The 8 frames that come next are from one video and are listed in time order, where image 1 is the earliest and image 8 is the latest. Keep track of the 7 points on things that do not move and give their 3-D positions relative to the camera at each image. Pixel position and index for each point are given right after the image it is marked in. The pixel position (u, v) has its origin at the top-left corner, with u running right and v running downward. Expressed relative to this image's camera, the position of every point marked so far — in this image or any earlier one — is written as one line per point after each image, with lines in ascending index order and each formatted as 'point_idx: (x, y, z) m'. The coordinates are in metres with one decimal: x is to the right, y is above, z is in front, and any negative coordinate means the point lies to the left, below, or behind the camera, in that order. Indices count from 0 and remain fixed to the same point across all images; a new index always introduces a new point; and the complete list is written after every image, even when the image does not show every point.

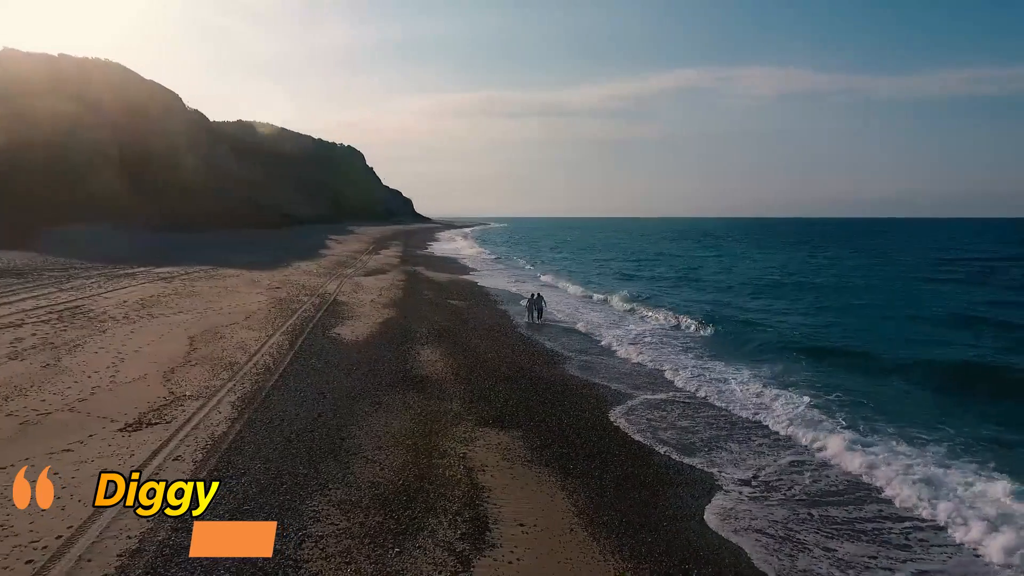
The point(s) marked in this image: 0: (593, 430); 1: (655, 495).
0: (+1.6, -2.8, +9.3) m
1: (+2.1, -3.0, +7.0) m
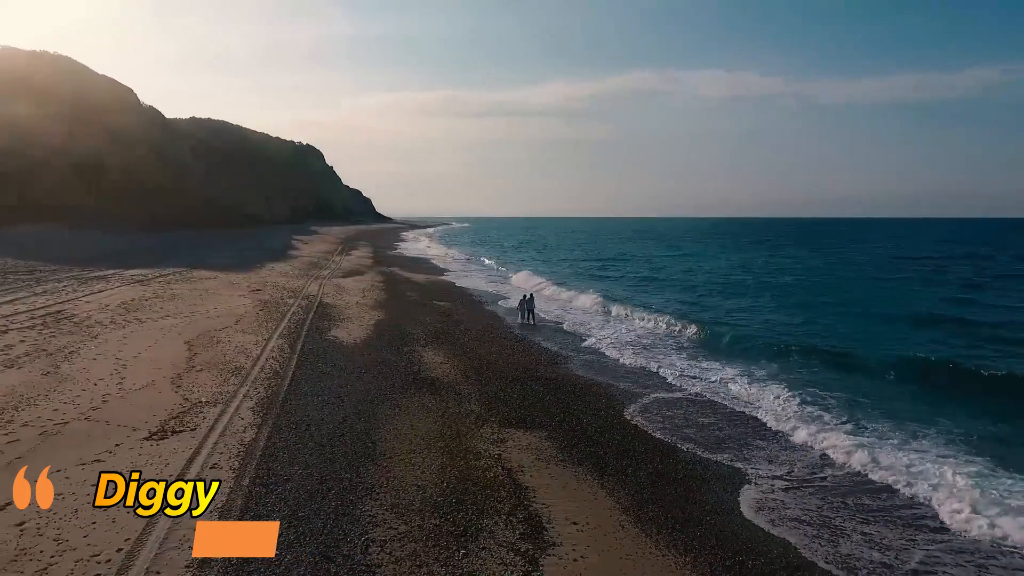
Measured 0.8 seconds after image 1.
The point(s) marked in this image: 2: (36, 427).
0: (+2.0, -2.8, +9.5) m
1: (+2.7, -3.0, +7.2) m
2: (-7.0, -2.1, +7.1) m
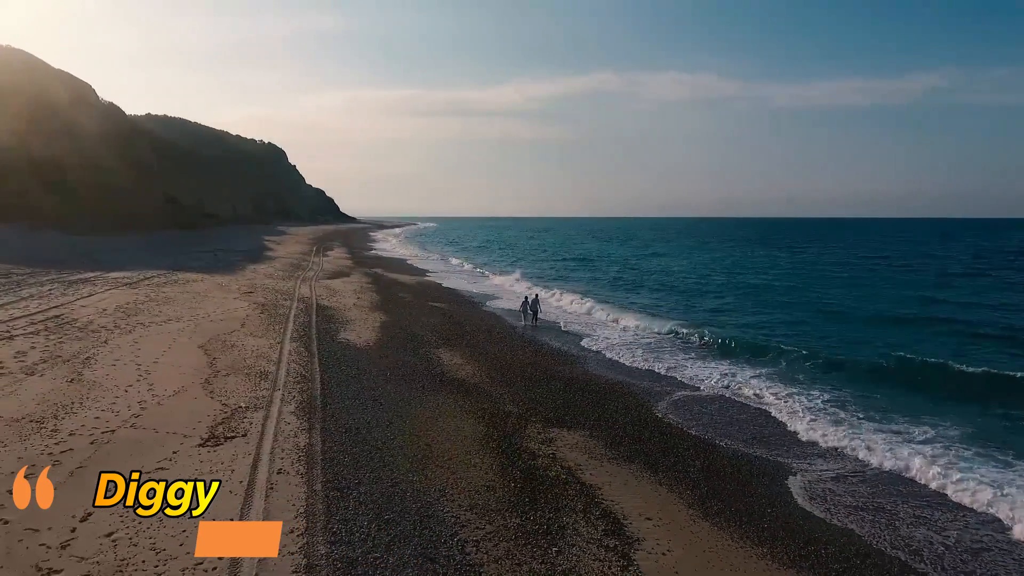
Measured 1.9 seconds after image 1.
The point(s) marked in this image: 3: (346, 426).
0: (+2.8, -2.8, +9.7) m
1: (+3.6, -3.0, +7.4) m
2: (-6.1, -2.1, +6.9) m
3: (-2.8, -2.4, +8.3) m
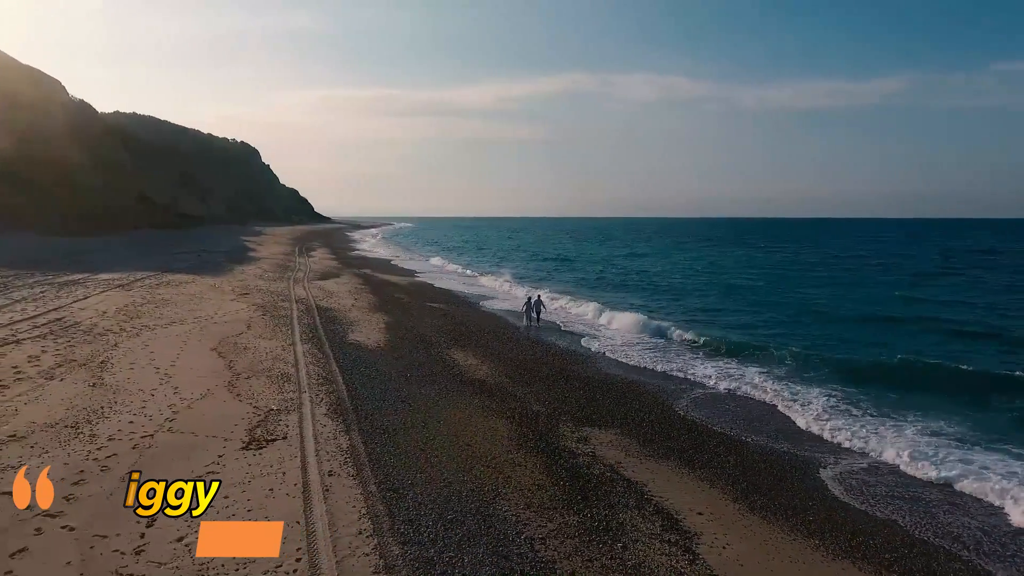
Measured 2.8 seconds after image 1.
0: (+3.4, -2.8, +9.9) m
1: (+4.2, -3.0, +7.6) m
2: (-5.4, -2.2, +6.8) m
3: (-2.2, -2.4, +8.3) m
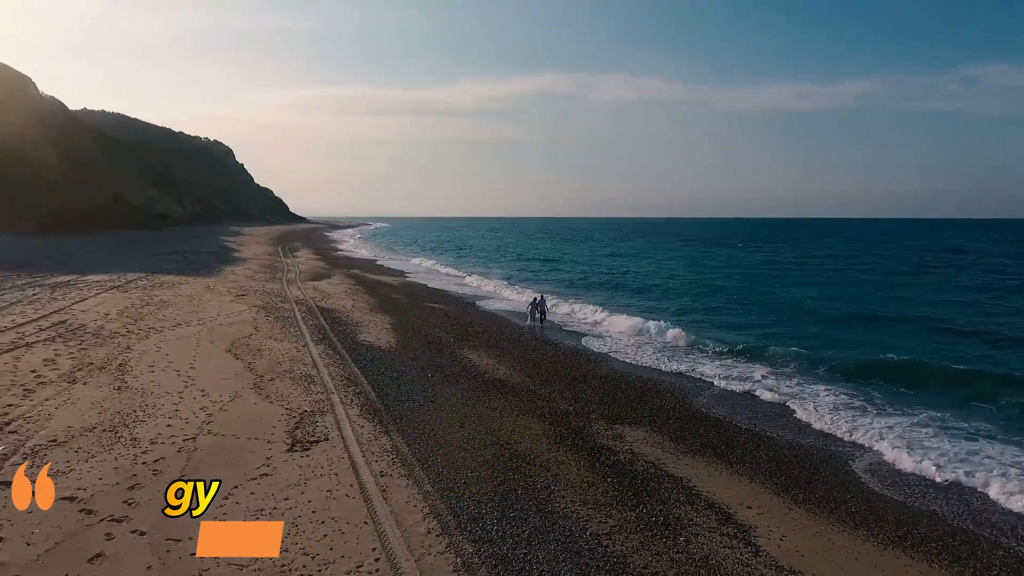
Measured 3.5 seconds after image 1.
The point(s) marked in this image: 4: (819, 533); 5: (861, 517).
0: (+4.0, -2.8, +10.0) m
1: (+4.9, -3.0, +7.8) m
2: (-4.8, -2.2, +6.7) m
3: (-1.6, -2.4, +8.3) m
4: (+3.7, -3.0, +5.9) m
5: (+4.6, -3.0, +6.4) m
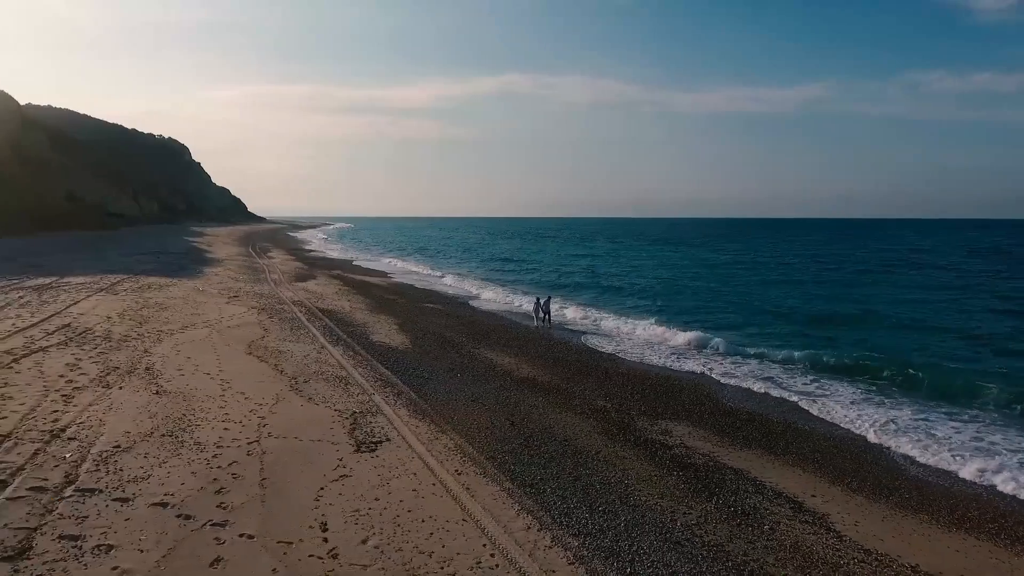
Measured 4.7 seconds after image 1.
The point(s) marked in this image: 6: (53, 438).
0: (+4.8, -2.7, +10.3) m
1: (+5.8, -2.9, +8.1) m
2: (-3.8, -2.2, +6.6) m
3: (-0.7, -2.4, +8.3) m
4: (+4.8, -2.9, +6.2) m
5: (+5.7, -3.0, +6.7) m
6: (-5.9, -1.9, +6.2) m
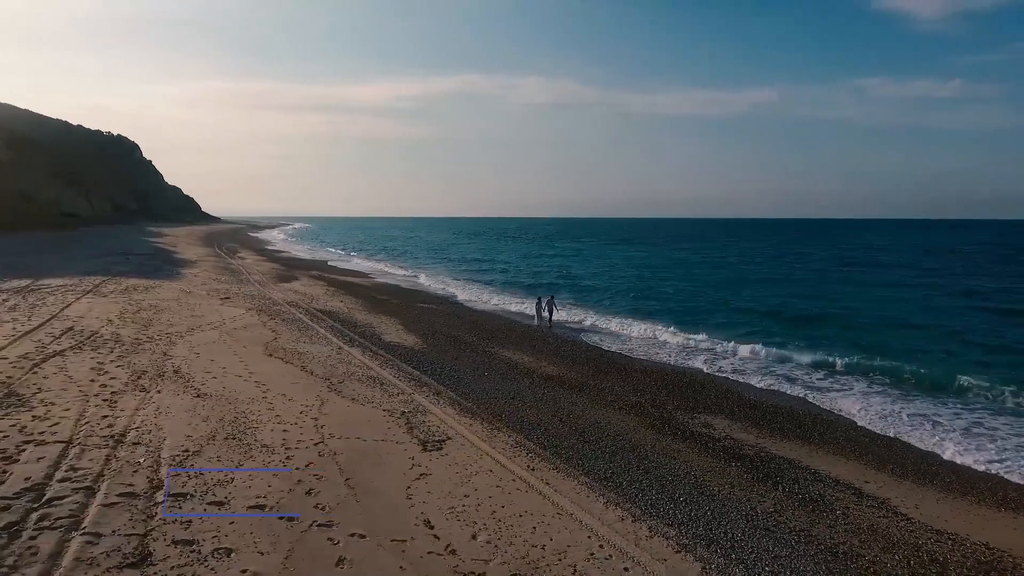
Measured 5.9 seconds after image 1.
0: (+5.6, -2.6, +10.7) m
1: (+6.7, -2.9, +8.5) m
2: (-2.8, -2.2, +6.5) m
3: (+0.2, -2.4, +8.3) m
4: (+5.8, -2.9, +6.5) m
5: (+6.6, -2.9, +7.1) m
6: (-4.9, -1.9, +6.0) m
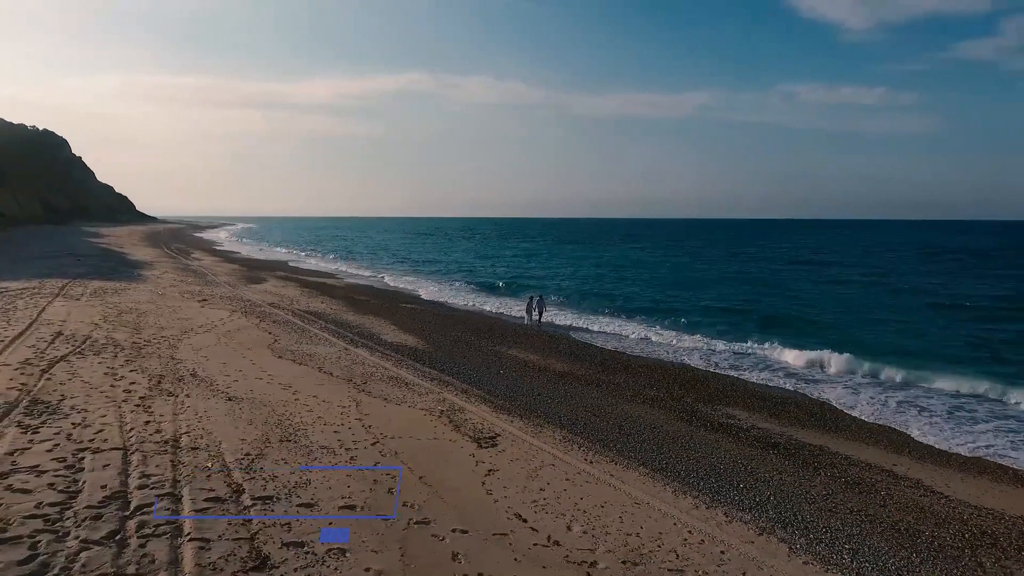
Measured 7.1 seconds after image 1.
0: (+6.1, -2.6, +11.2) m
1: (+7.4, -2.8, +9.1) m
2: (-2.0, -2.2, +6.4) m
3: (+0.9, -2.3, +8.5) m
4: (+6.6, -2.8, +7.0) m
5: (+7.4, -2.8, +7.7) m
6: (-4.1, -1.9, +5.8) m
